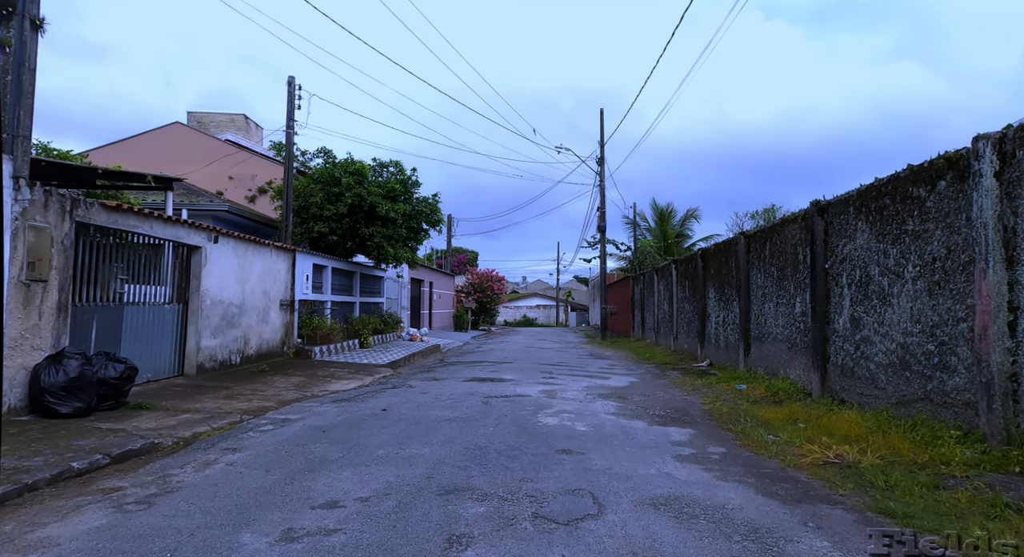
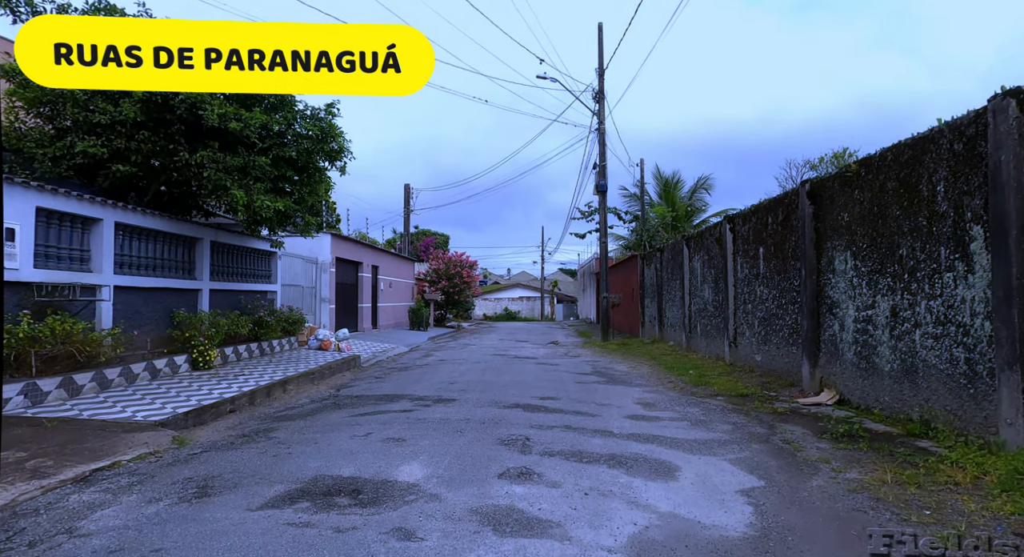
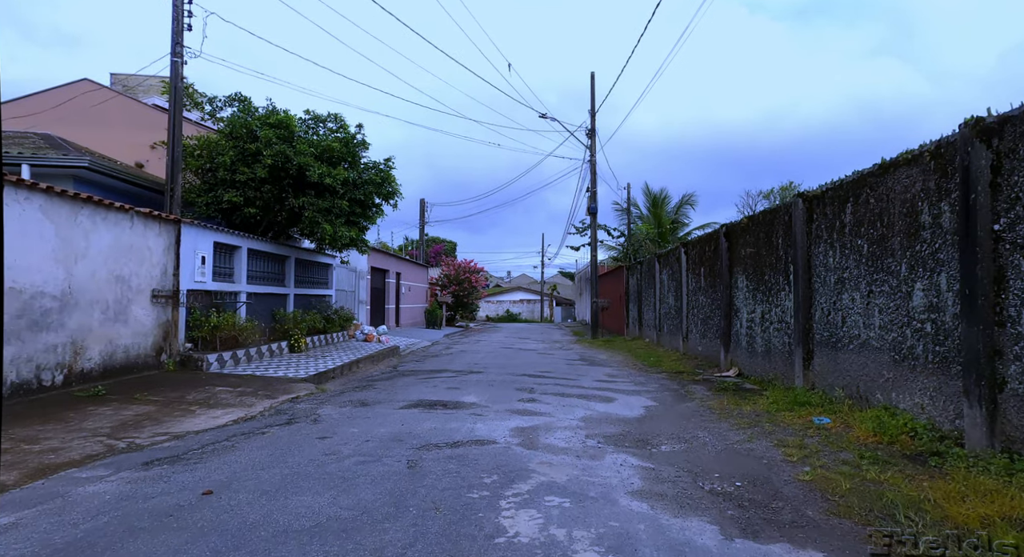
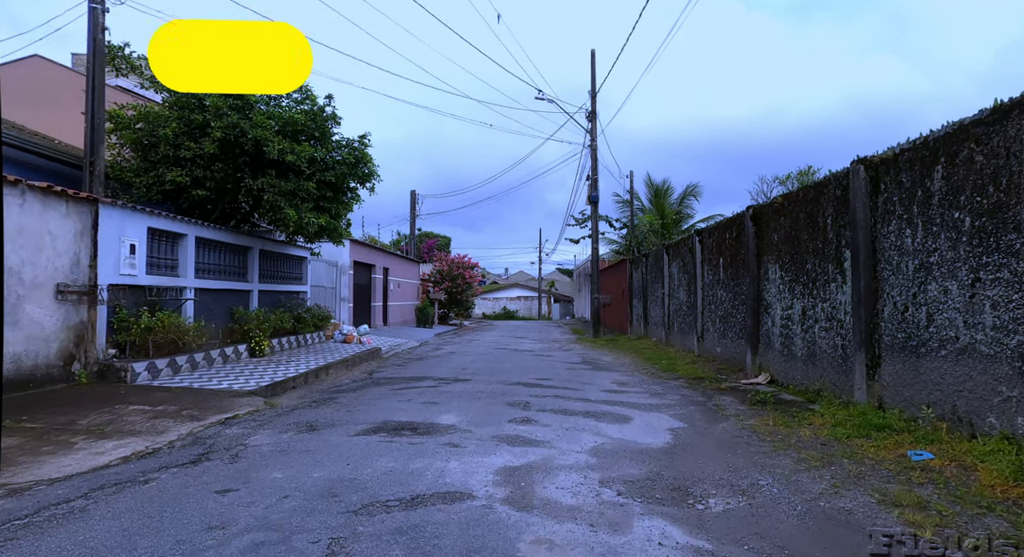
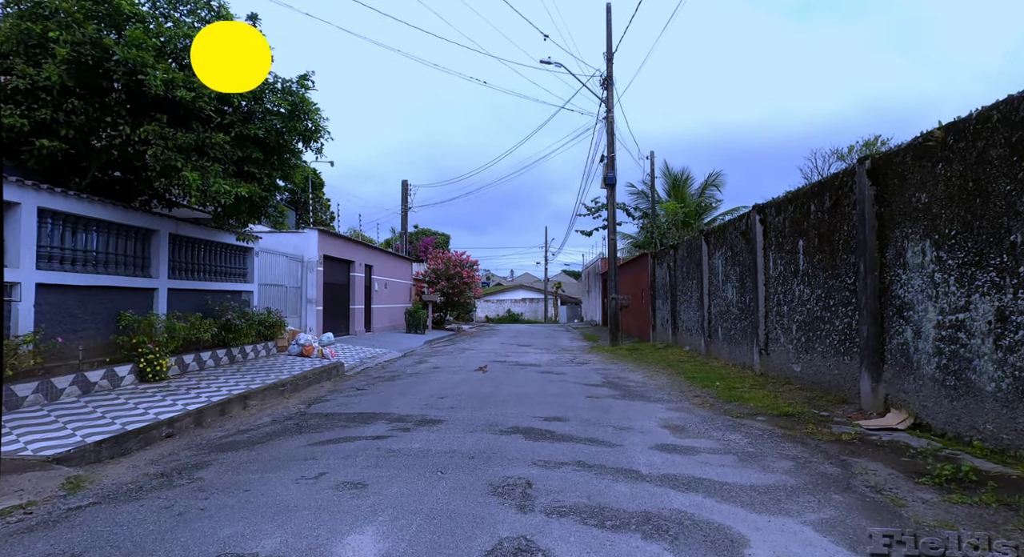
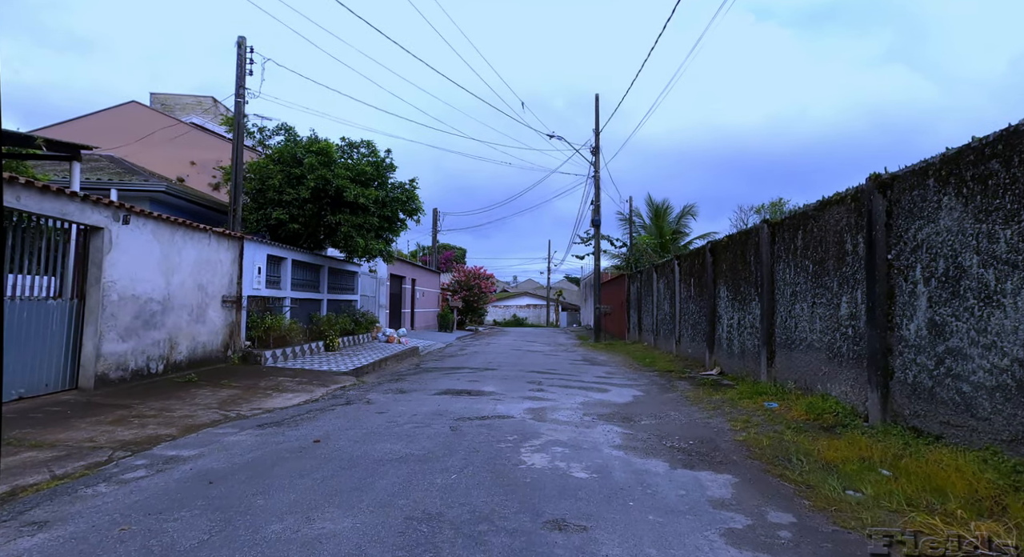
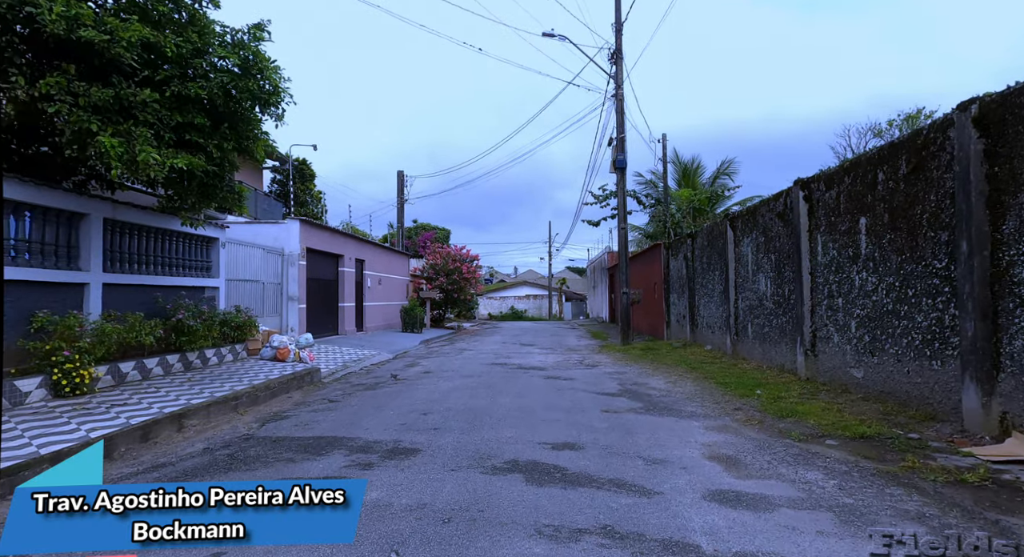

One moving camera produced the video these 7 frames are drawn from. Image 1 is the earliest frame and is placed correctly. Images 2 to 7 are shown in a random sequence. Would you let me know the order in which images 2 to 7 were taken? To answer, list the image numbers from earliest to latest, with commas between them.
6, 3, 4, 2, 5, 7
